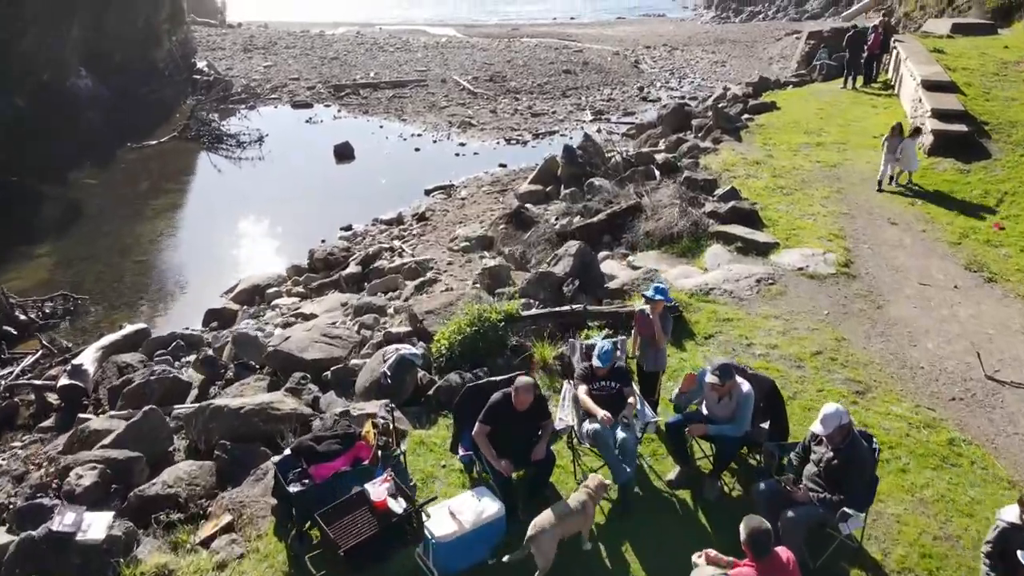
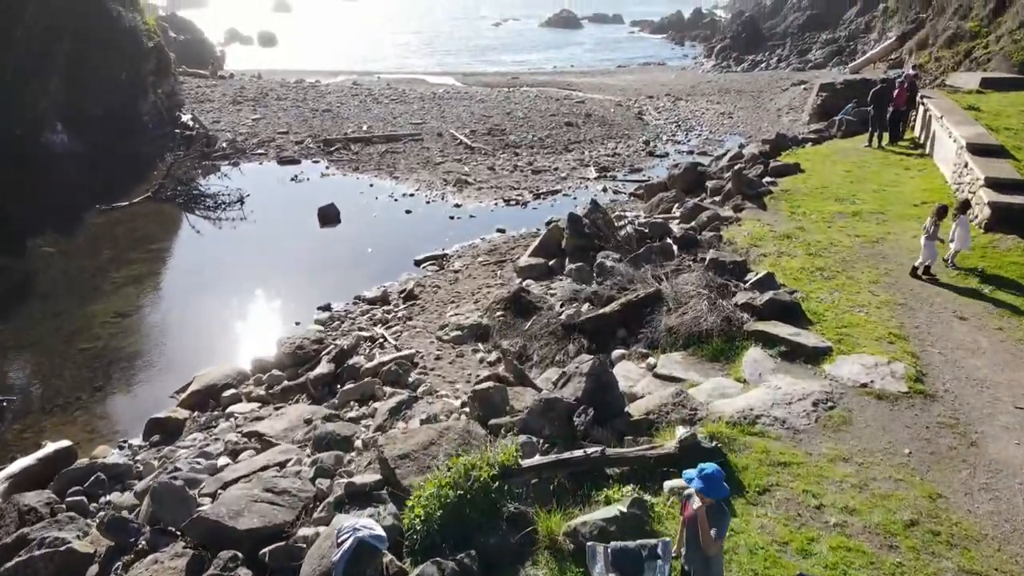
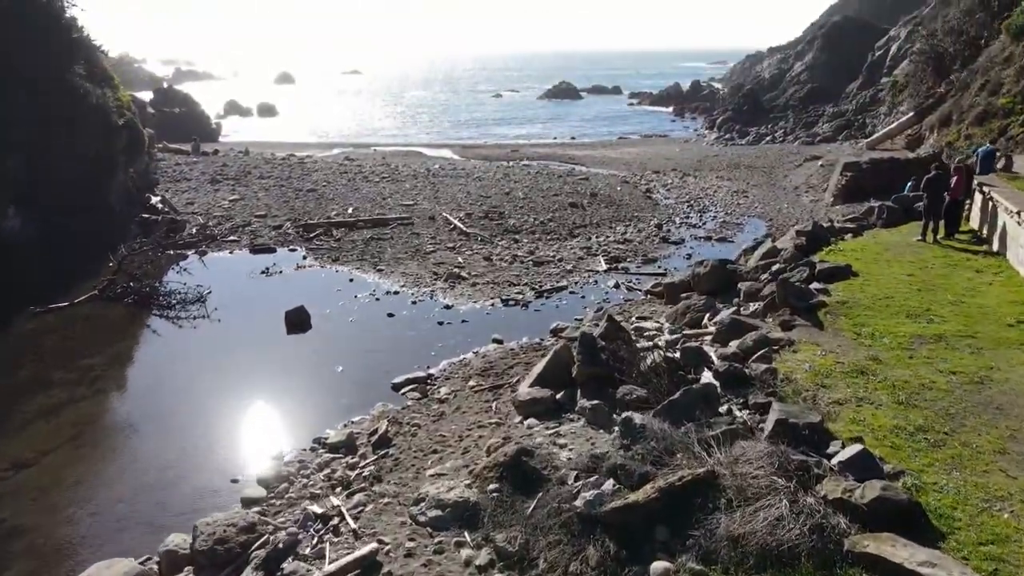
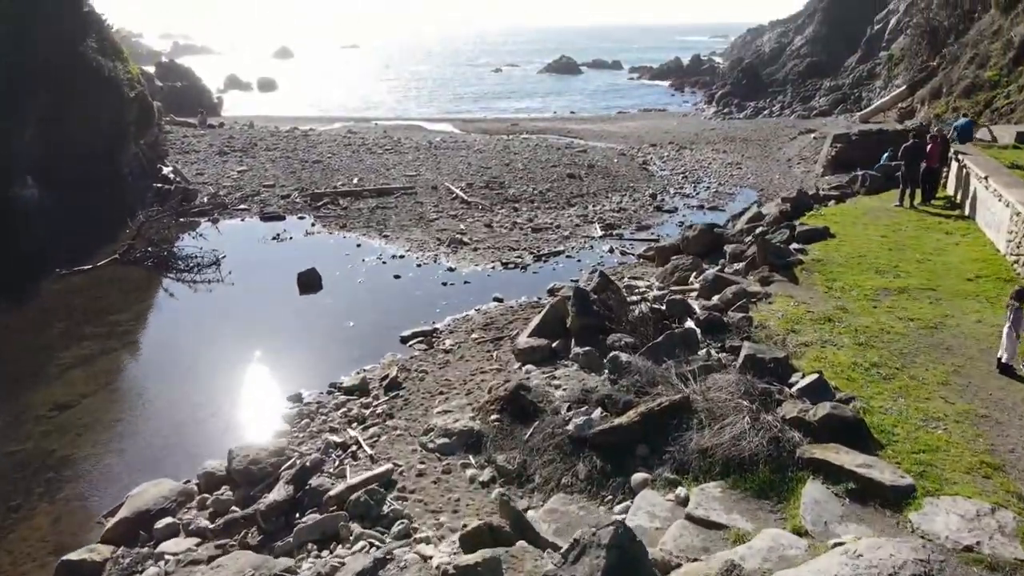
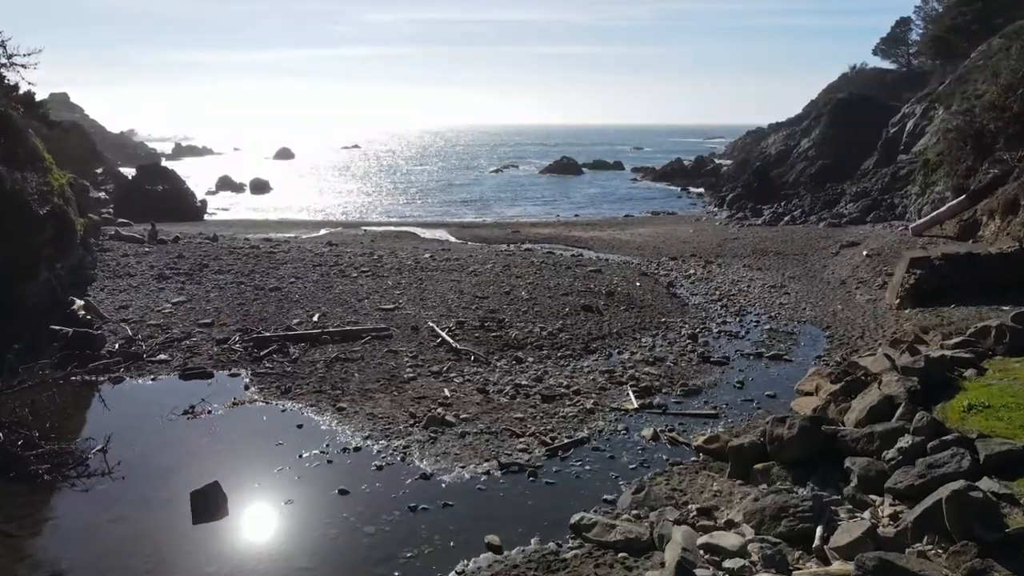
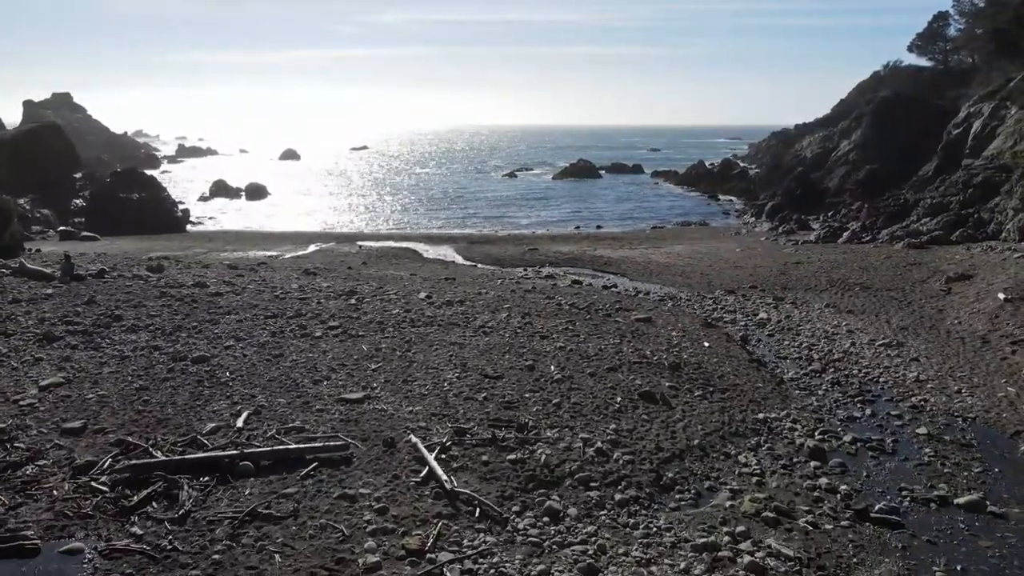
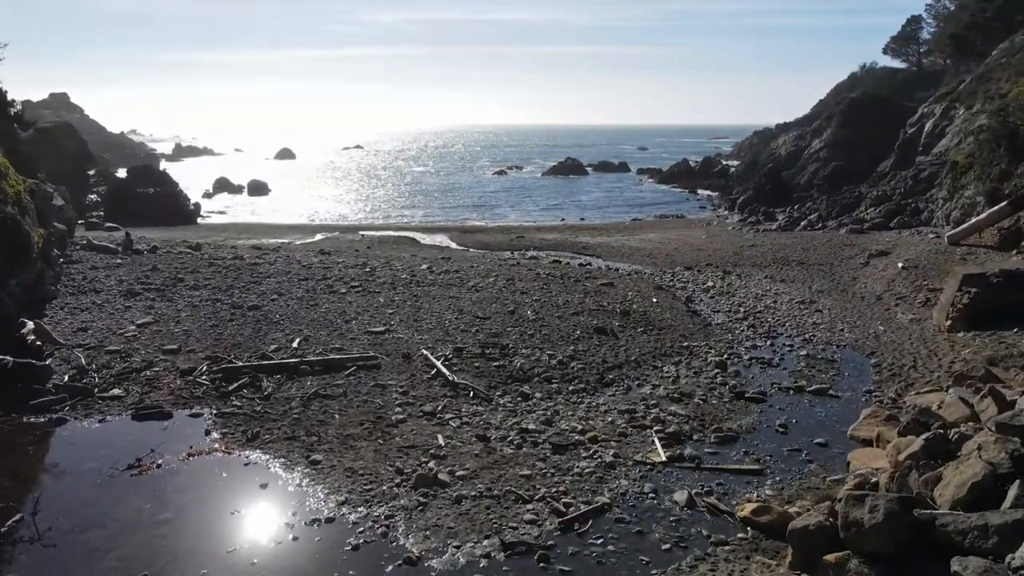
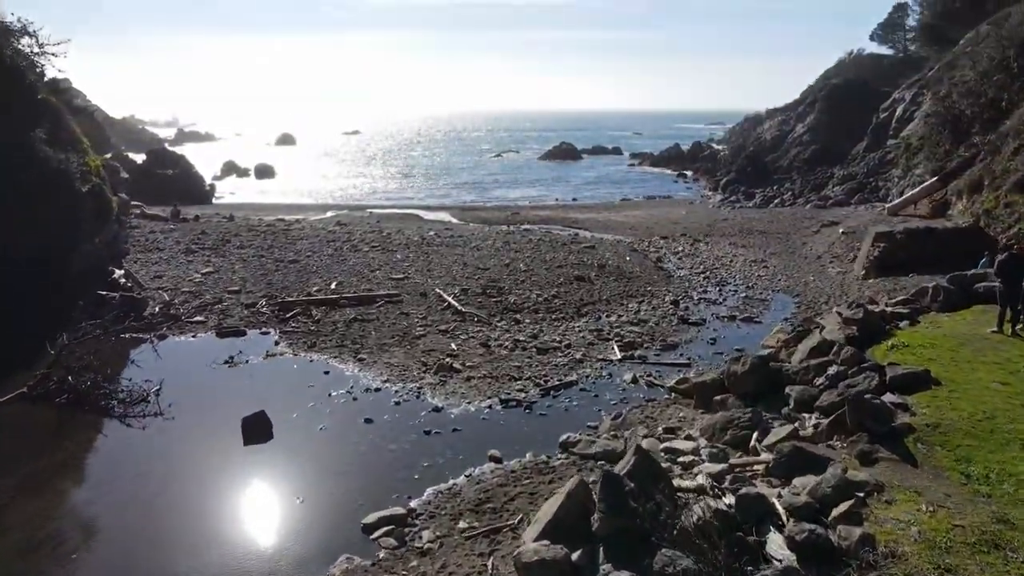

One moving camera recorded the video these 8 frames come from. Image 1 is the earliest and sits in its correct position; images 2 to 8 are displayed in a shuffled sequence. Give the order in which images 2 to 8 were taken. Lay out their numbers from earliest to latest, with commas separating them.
2, 4, 3, 8, 5, 7, 6
